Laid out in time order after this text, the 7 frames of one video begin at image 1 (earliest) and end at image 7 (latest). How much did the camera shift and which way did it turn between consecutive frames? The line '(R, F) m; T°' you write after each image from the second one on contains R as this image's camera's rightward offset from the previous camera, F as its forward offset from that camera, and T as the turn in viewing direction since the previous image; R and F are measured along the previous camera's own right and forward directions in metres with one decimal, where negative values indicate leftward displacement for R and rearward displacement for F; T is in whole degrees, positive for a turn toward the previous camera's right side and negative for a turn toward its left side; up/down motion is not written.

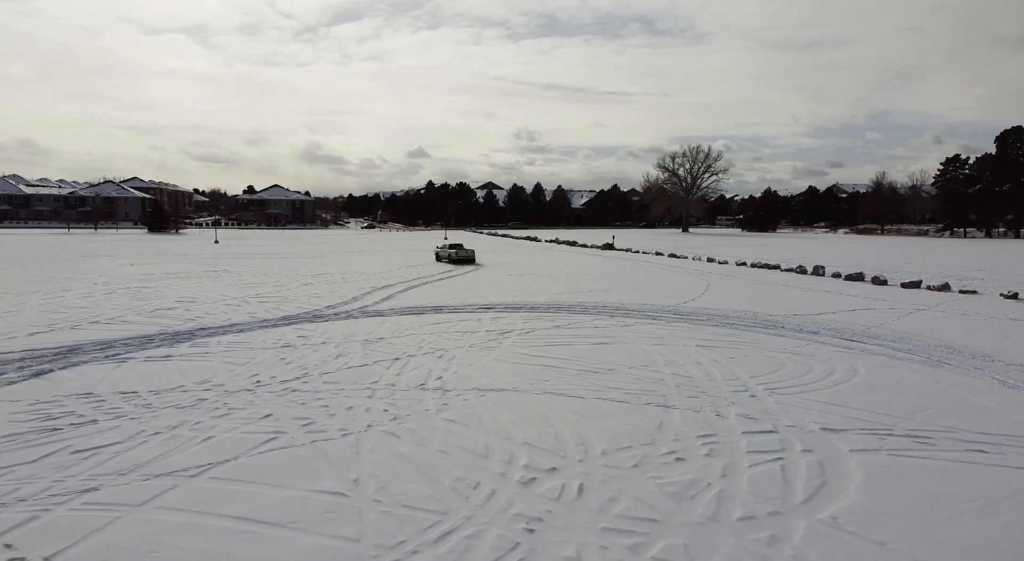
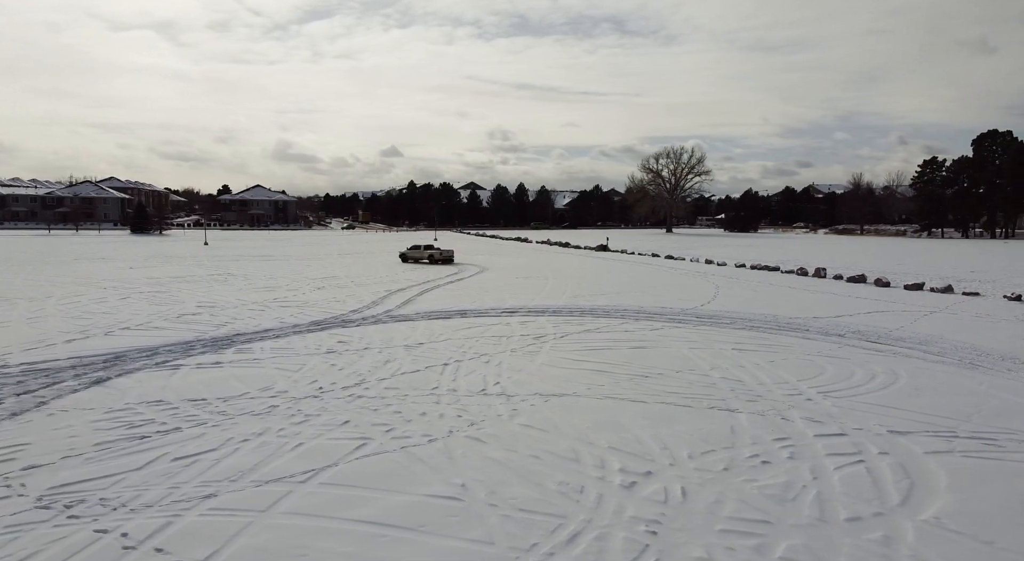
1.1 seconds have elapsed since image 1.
(-0.9, -0.2) m; +1°
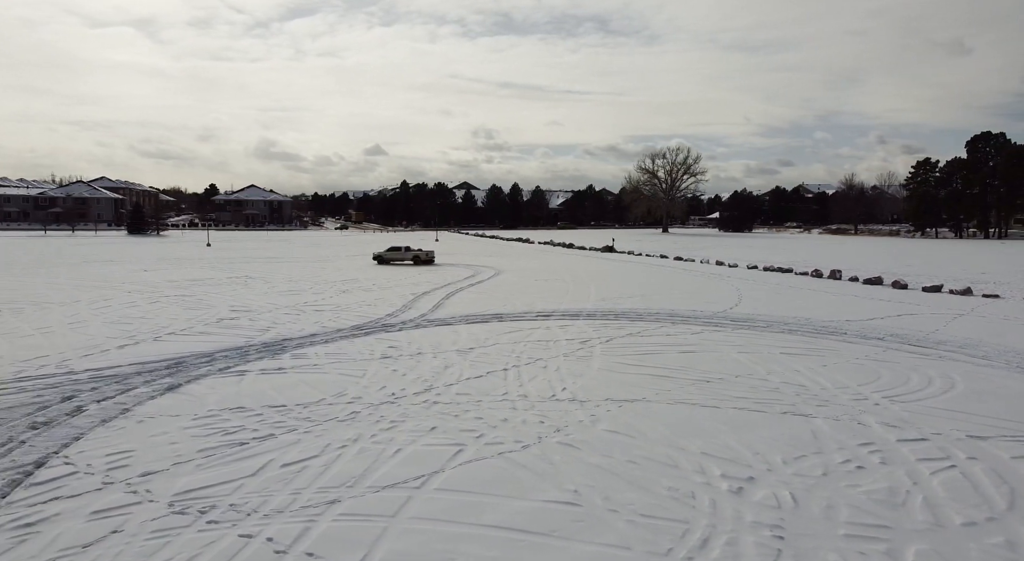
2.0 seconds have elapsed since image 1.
(-0.9, -0.2) m; 0°
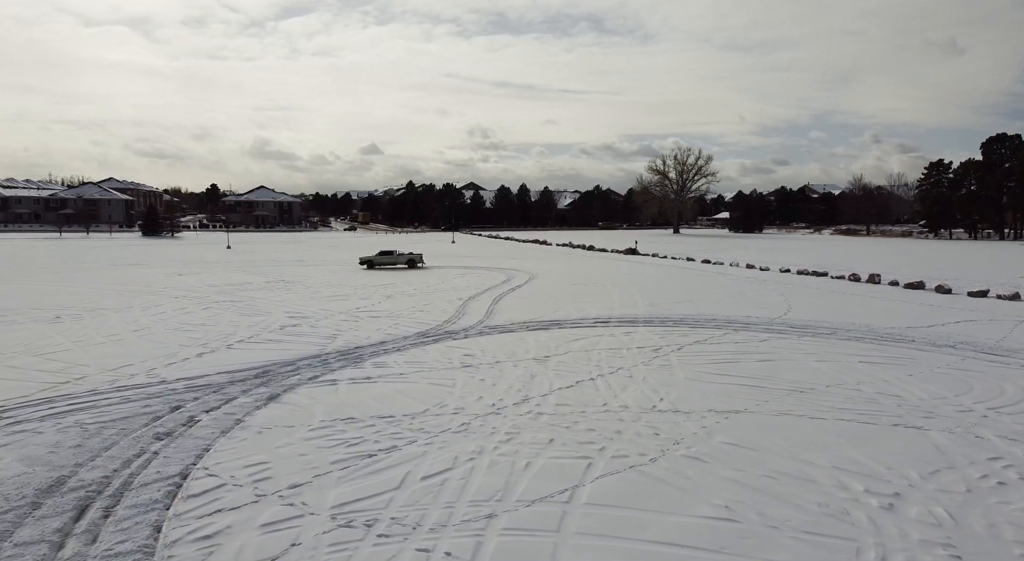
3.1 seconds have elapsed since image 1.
(-1.2, -0.1) m; -1°
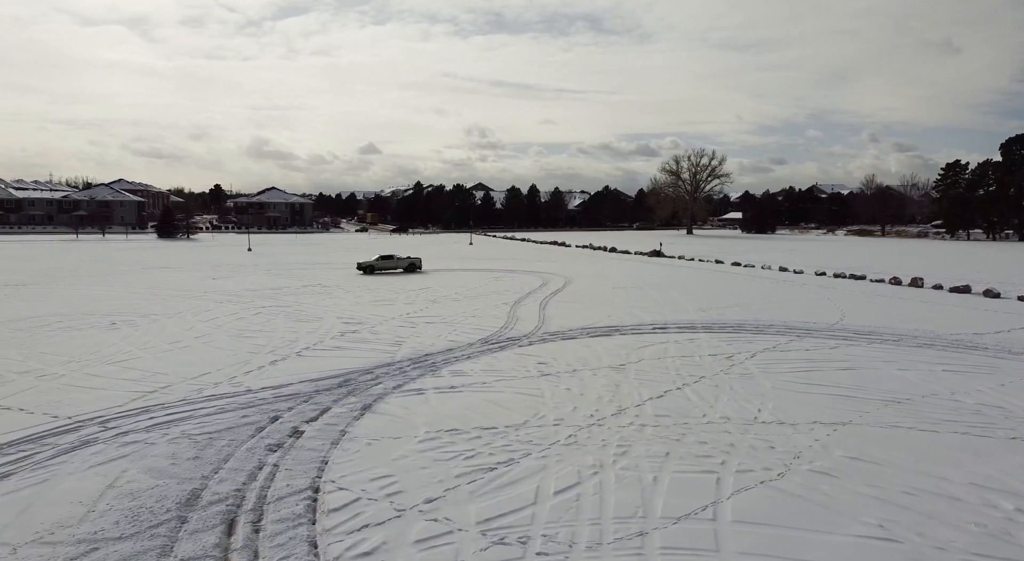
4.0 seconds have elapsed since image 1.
(-1.1, 0.0) m; -1°
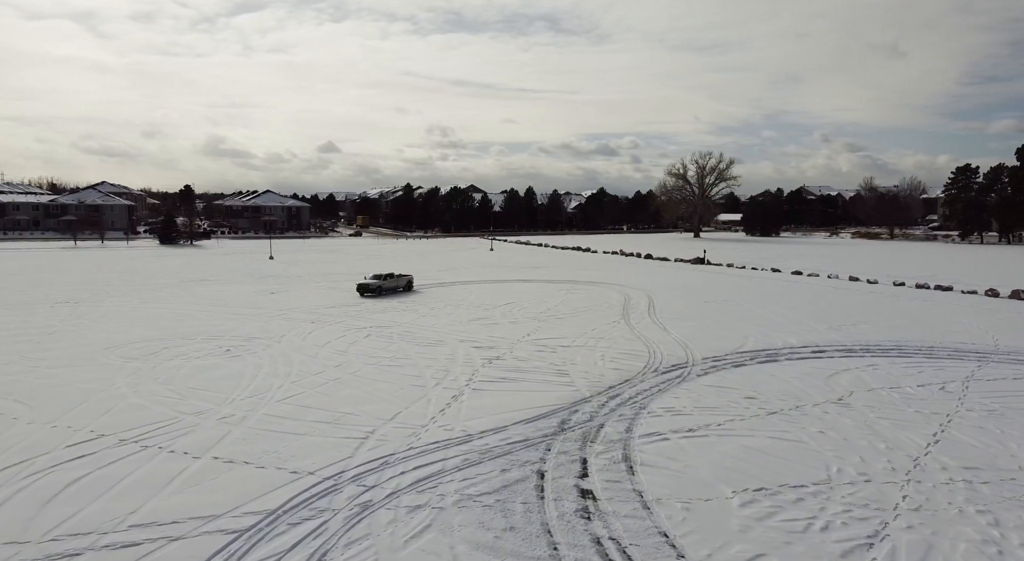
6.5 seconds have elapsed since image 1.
(-3.5, +0.6) m; -1°
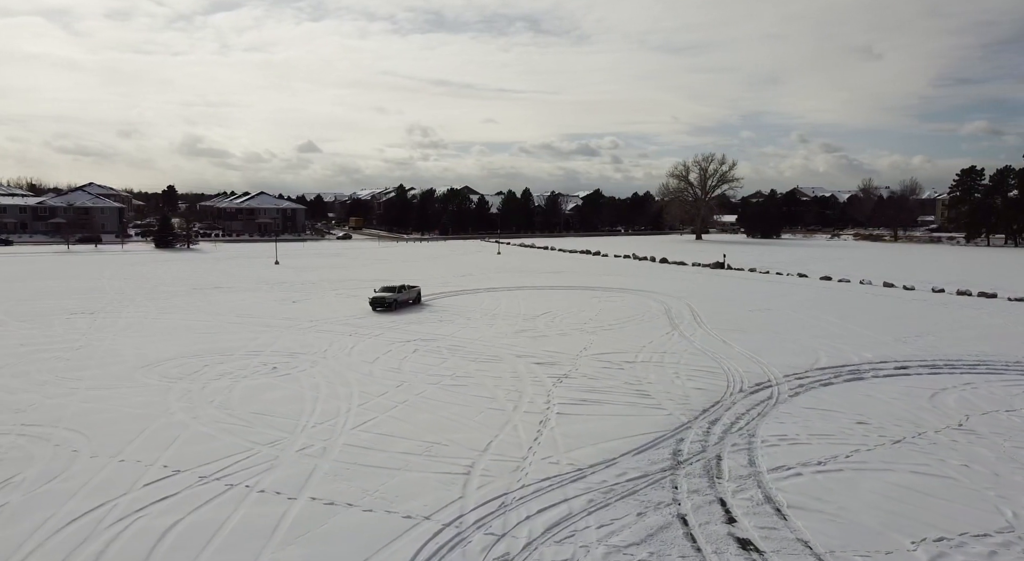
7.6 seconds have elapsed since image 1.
(-1.6, +0.6) m; 0°
